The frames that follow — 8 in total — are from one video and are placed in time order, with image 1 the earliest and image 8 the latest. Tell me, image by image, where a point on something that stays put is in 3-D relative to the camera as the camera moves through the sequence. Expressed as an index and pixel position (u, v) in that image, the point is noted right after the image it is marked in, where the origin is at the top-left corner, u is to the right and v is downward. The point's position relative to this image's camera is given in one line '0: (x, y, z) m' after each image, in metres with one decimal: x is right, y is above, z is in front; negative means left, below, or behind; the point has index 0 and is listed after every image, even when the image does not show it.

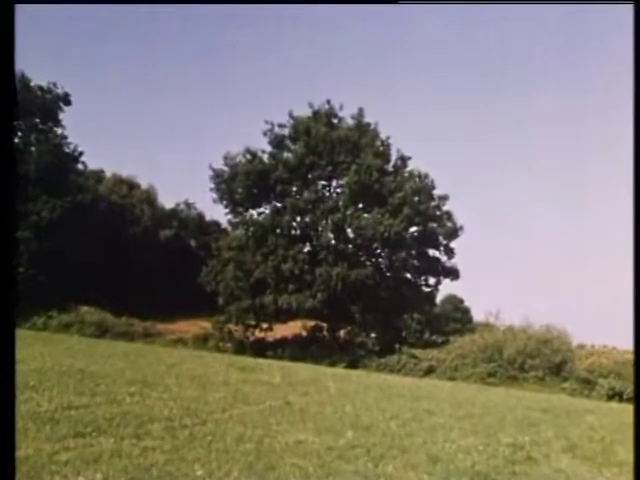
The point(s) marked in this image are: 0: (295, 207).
0: (-0.1, +0.2, +4.9) m
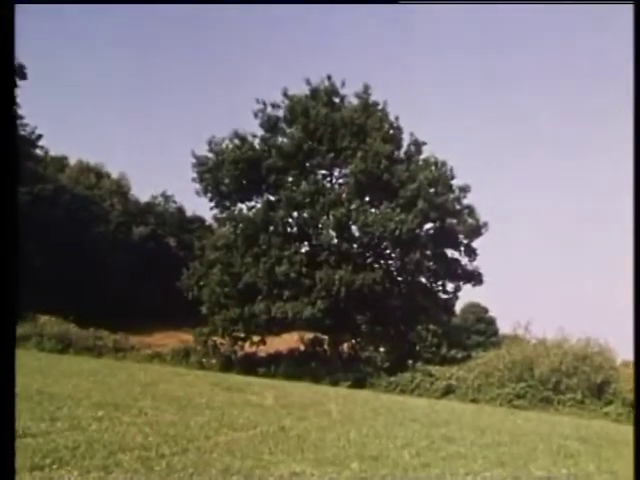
0: (-0.1, +0.2, +4.2) m
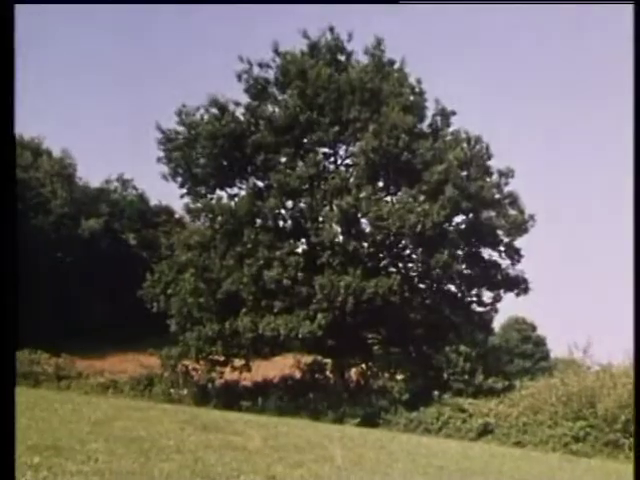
0: (-0.1, +0.2, +3.3) m
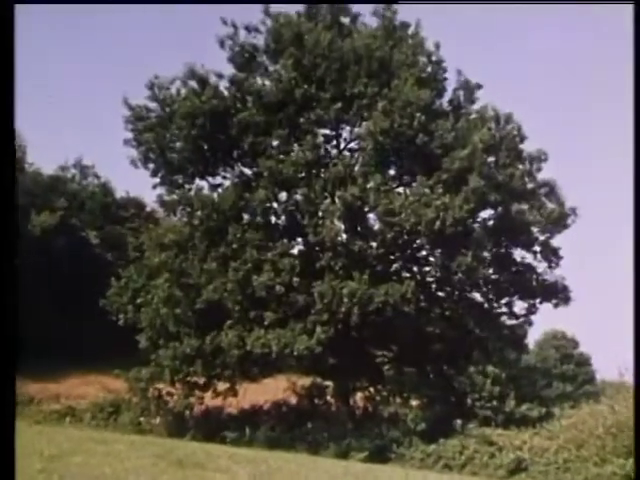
0: (-0.1, +0.2, +2.8) m
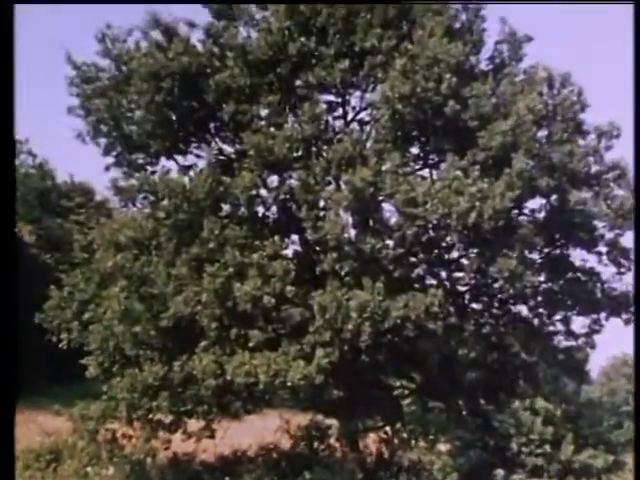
0: (-0.1, +0.2, +2.1) m
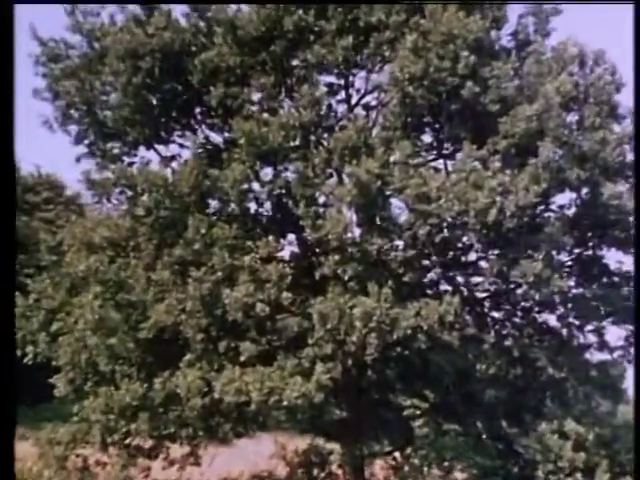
0: (-0.1, +0.2, +1.9) m
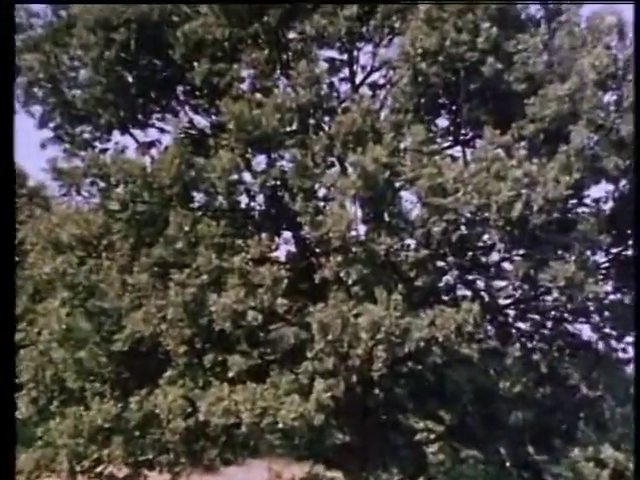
0: (-0.1, +0.2, +1.7) m
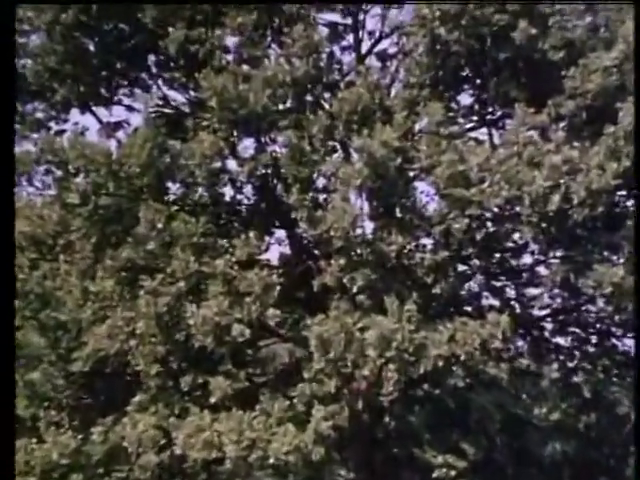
0: (-0.1, +0.2, +1.4) m
